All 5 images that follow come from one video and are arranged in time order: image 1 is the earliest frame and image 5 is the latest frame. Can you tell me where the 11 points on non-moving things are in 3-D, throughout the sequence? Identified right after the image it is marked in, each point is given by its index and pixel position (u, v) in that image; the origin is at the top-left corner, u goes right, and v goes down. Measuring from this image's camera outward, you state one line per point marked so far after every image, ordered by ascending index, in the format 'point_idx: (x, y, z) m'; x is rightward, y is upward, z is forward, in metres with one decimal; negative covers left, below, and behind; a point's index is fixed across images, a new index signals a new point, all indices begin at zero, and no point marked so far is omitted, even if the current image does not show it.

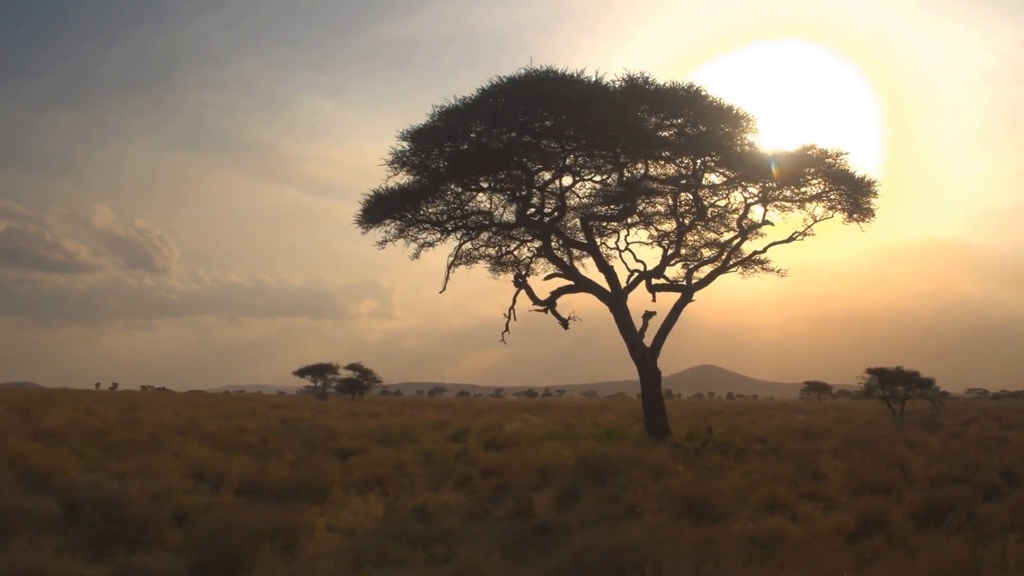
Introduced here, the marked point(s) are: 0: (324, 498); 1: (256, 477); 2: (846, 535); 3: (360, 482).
0: (-2.8, -3.1, +10.4) m
1: (-4.0, -3.0, +11.1) m
2: (+3.9, -2.8, +8.2) m
3: (-2.5, -3.2, +11.7) m
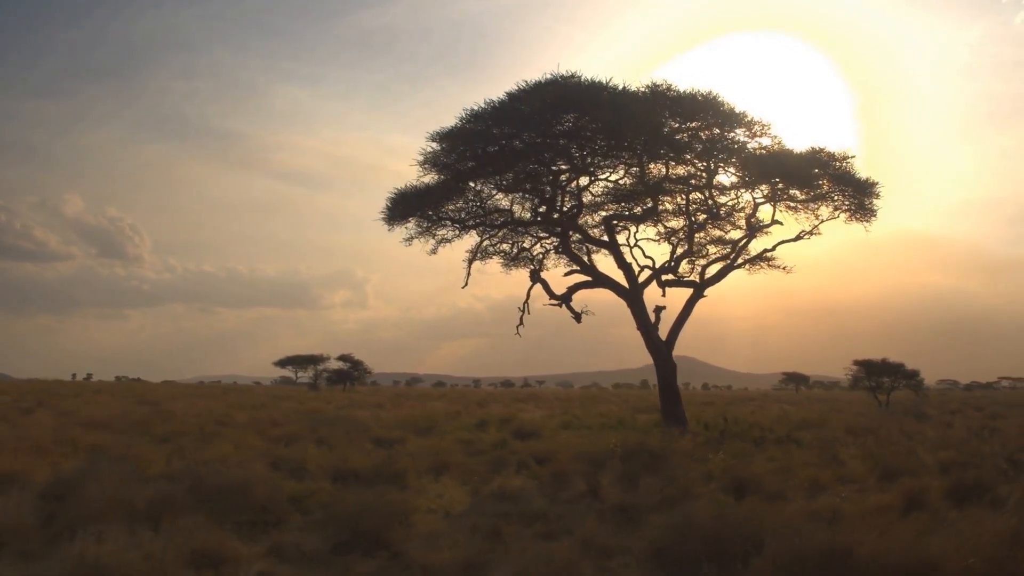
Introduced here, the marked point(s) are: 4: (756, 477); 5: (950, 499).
0: (-1.7, -3.1, +11.3) m
1: (-3.0, -3.0, +11.9) m
2: (+5.0, -2.9, +9.2) m
3: (-1.5, -3.2, +12.6) m
4: (+4.1, -3.2, +11.8) m
5: (+6.3, -3.0, +10.3) m
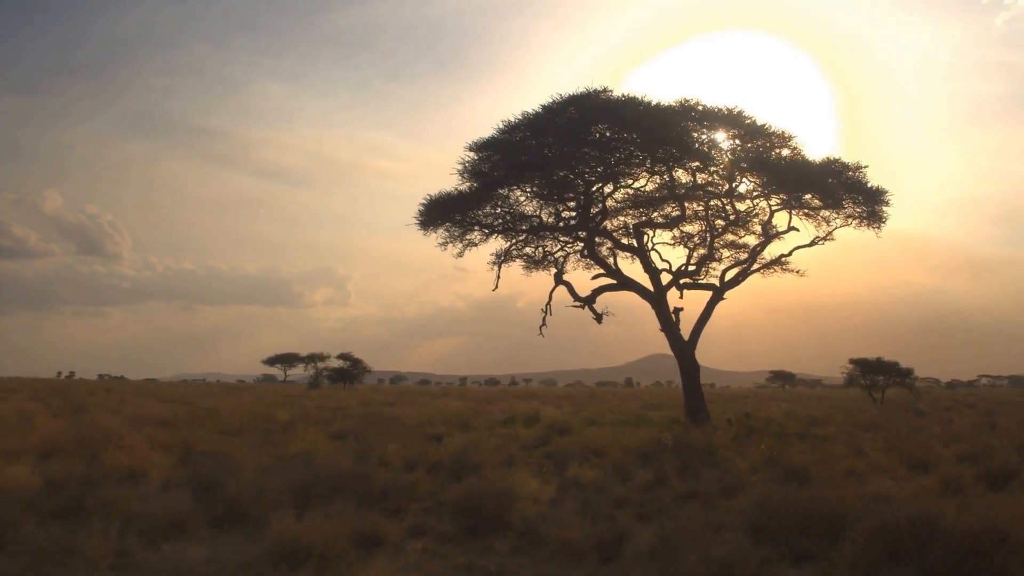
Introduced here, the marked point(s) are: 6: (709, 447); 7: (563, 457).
0: (-0.4, -3.2, +12.4) m
1: (-1.7, -3.1, +13.0) m
2: (+6.3, -3.0, +10.4) m
3: (-0.3, -3.3, +13.7) m
4: (+5.3, -3.3, +13.0) m
5: (+7.6, -3.2, +11.5) m
6: (+4.4, -3.6, +15.9) m
7: (+1.0, -3.5, +14.7) m
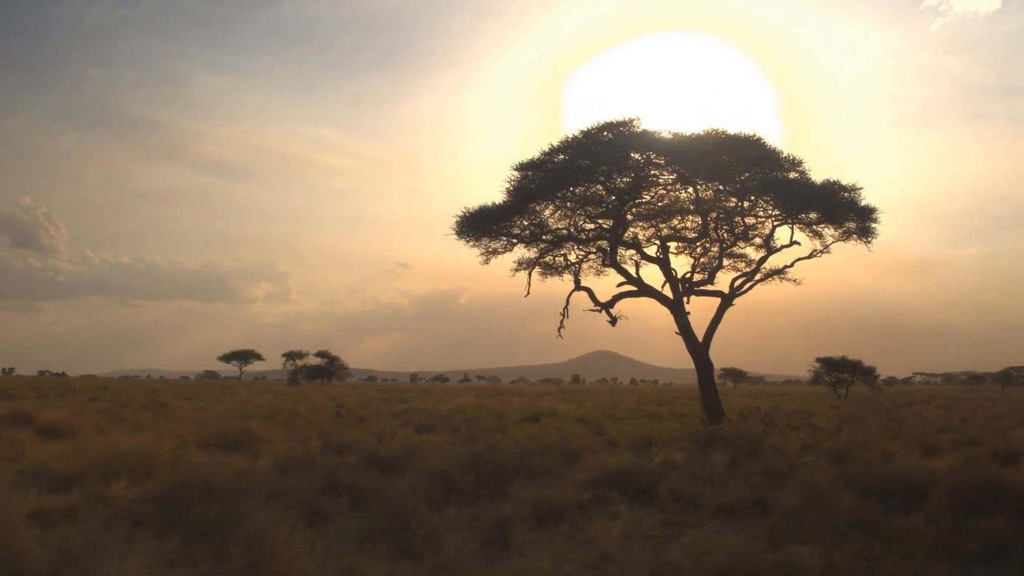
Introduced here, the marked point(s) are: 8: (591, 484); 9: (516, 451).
0: (+1.6, -3.5, +14.6) m
1: (+0.3, -3.4, +15.1) m
2: (+8.5, -3.3, +13.2) m
3: (+1.7, -3.6, +16.0) m
4: (+7.3, -3.6, +15.6) m
5: (+9.7, -3.5, +14.3) m
6: (+6.2, -3.9, +18.5) m
7: (+2.9, -3.8, +17.1) m
8: (+1.3, -3.2, +11.3) m
9: (+0.1, -3.3, +14.1) m
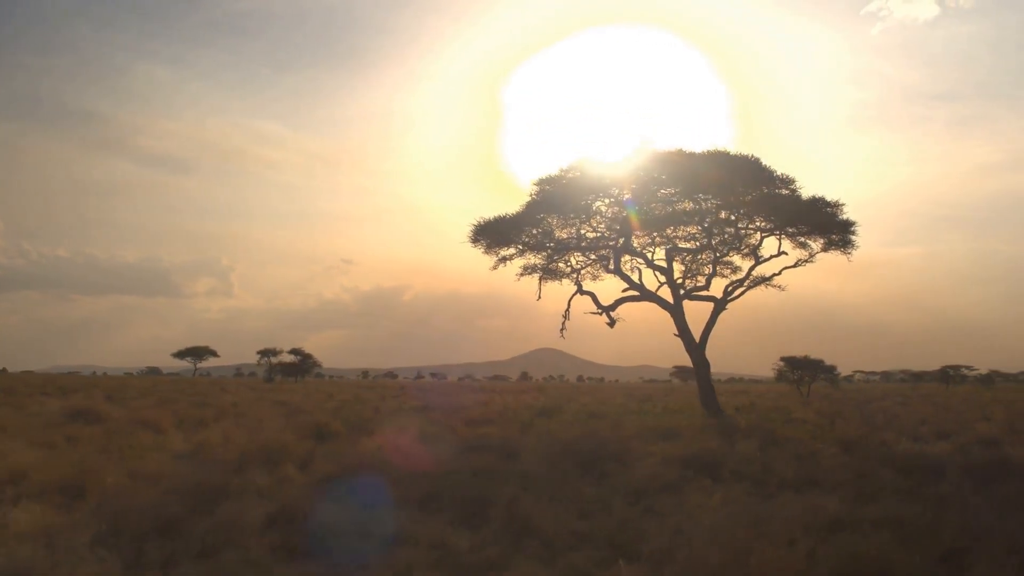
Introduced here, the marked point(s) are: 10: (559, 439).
0: (+3.0, -3.7, +16.7) m
1: (+1.7, -3.6, +17.2) m
2: (+9.9, -3.6, +15.7) m
3: (+3.0, -3.8, +18.1) m
4: (+8.6, -3.9, +18.1) m
5: (+11.1, -3.8, +16.9) m
6: (+7.4, -4.1, +20.9) m
7: (+4.2, -4.0, +19.3) m
8: (+2.9, -3.4, +13.4) m
9: (+1.5, -3.5, +16.1) m
10: (+1.0, -3.4, +15.9) m
